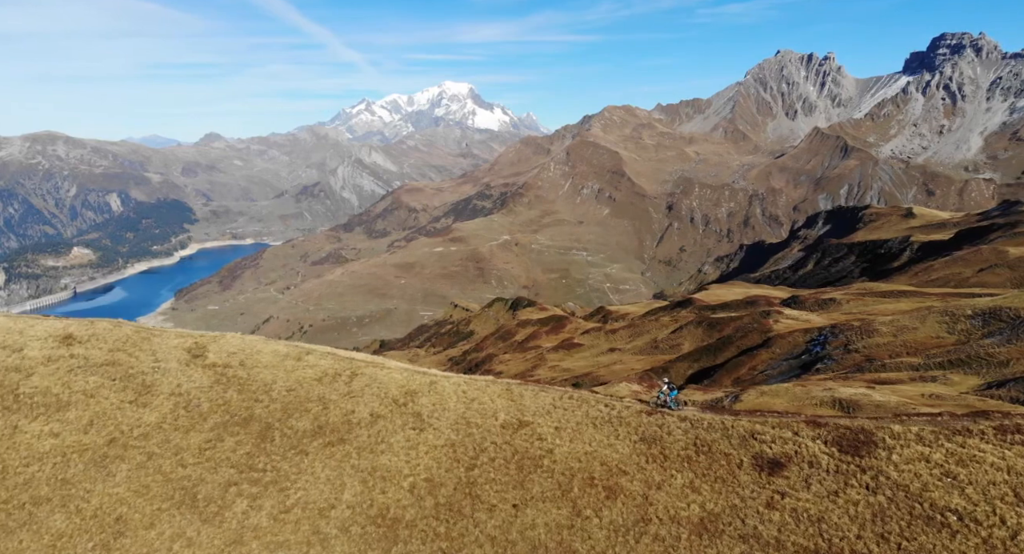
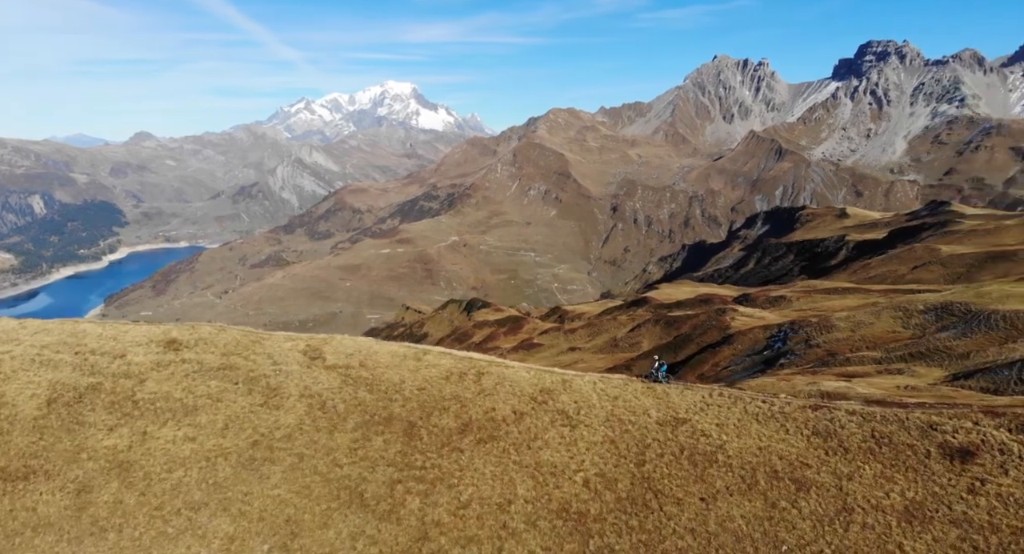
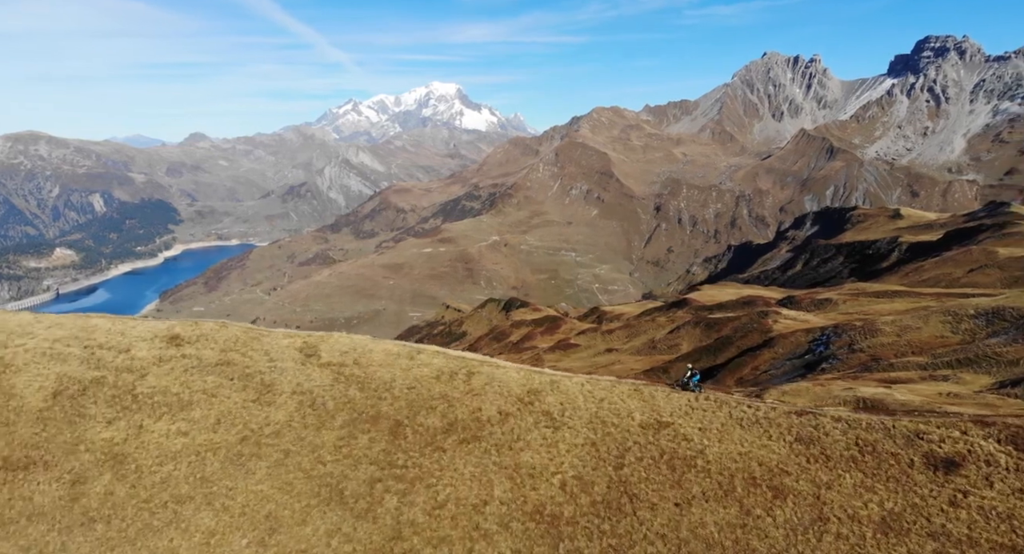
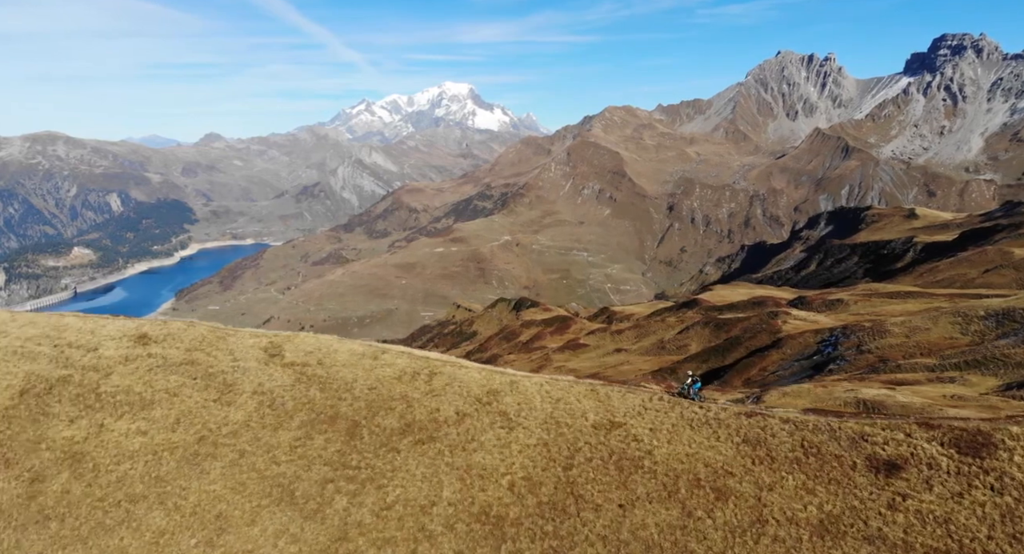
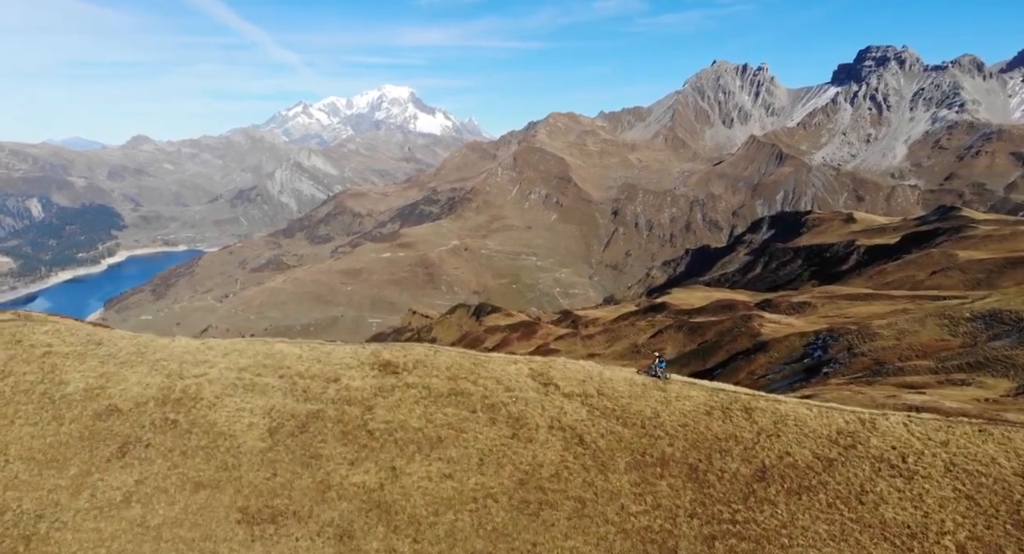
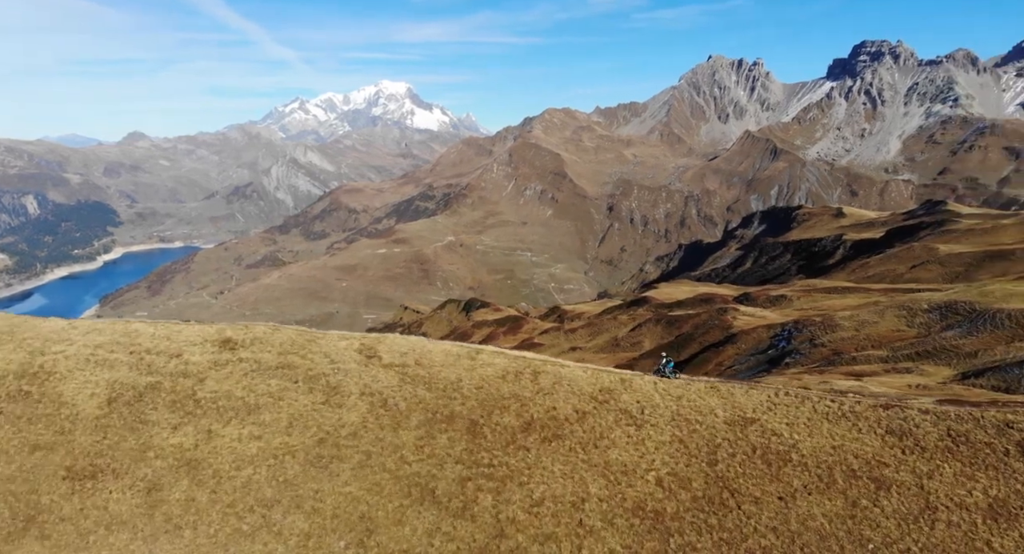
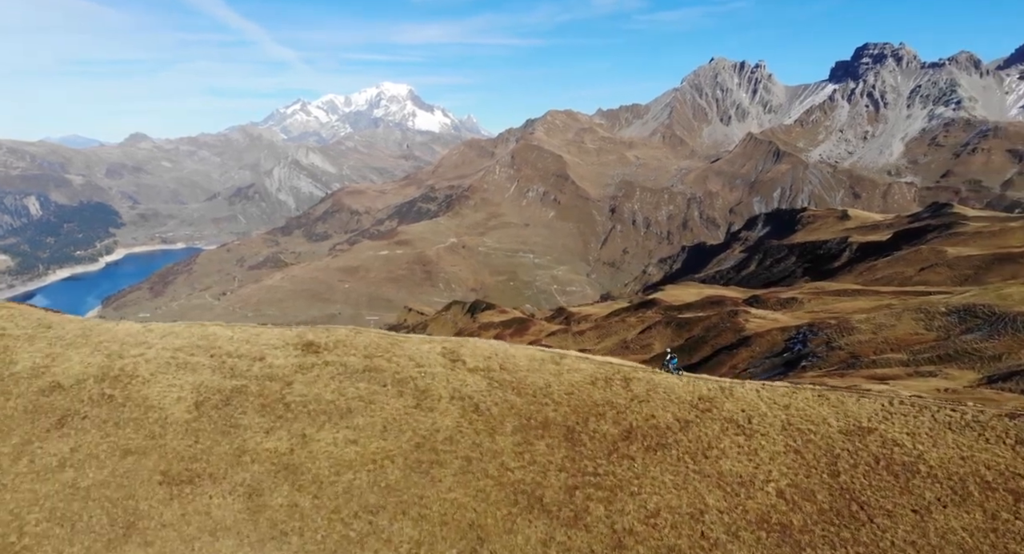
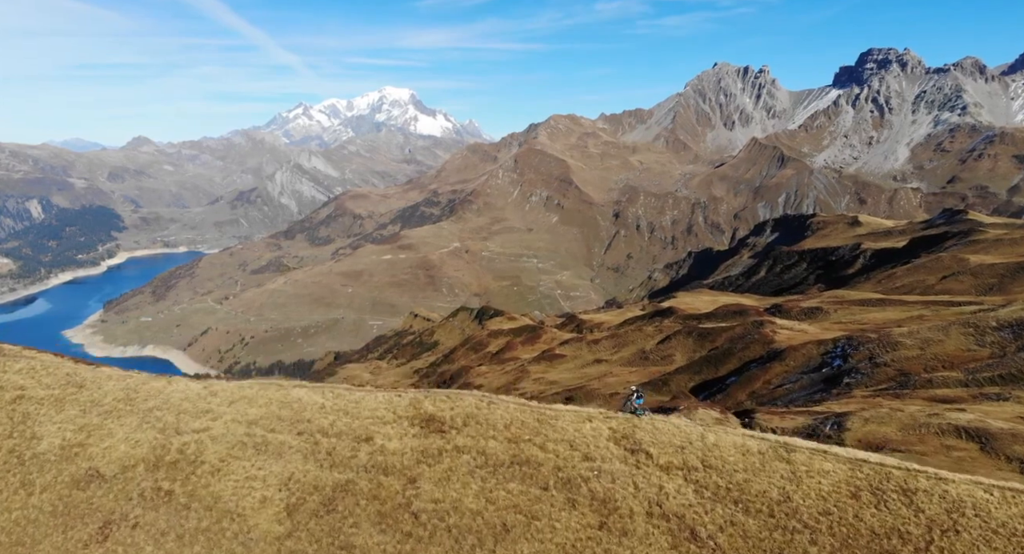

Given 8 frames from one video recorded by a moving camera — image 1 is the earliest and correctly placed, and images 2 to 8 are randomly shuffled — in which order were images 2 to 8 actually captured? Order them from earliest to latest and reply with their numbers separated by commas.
4, 3, 2, 6, 7, 5, 8
